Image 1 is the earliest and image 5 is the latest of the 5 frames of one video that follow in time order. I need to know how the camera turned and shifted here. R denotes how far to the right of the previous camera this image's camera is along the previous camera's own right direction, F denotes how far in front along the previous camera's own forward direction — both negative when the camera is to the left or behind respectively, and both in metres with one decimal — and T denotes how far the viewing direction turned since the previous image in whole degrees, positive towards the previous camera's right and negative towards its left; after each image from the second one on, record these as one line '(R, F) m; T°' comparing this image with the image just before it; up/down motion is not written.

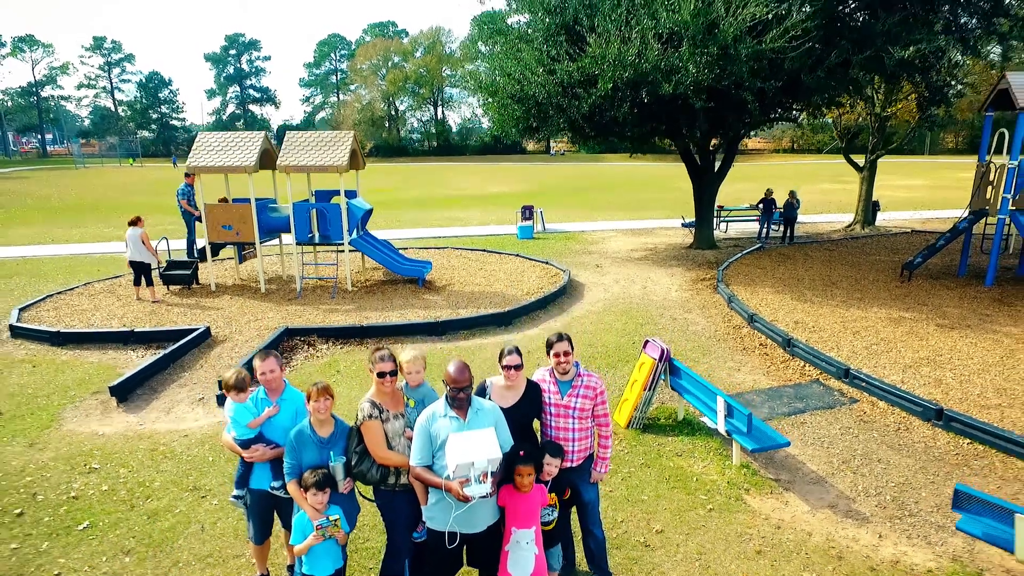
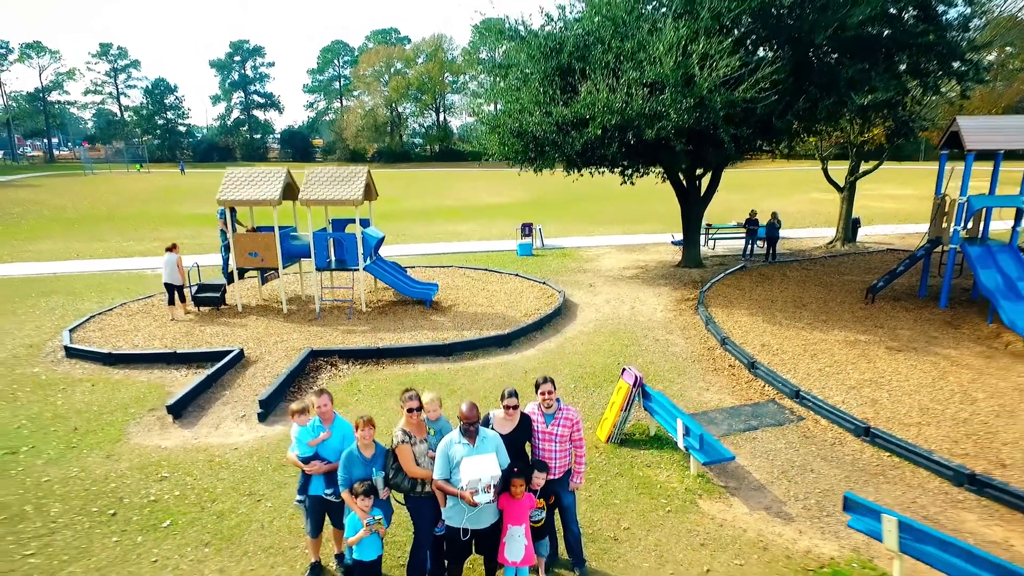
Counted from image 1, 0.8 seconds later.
(0.0, -1.1) m; 0°
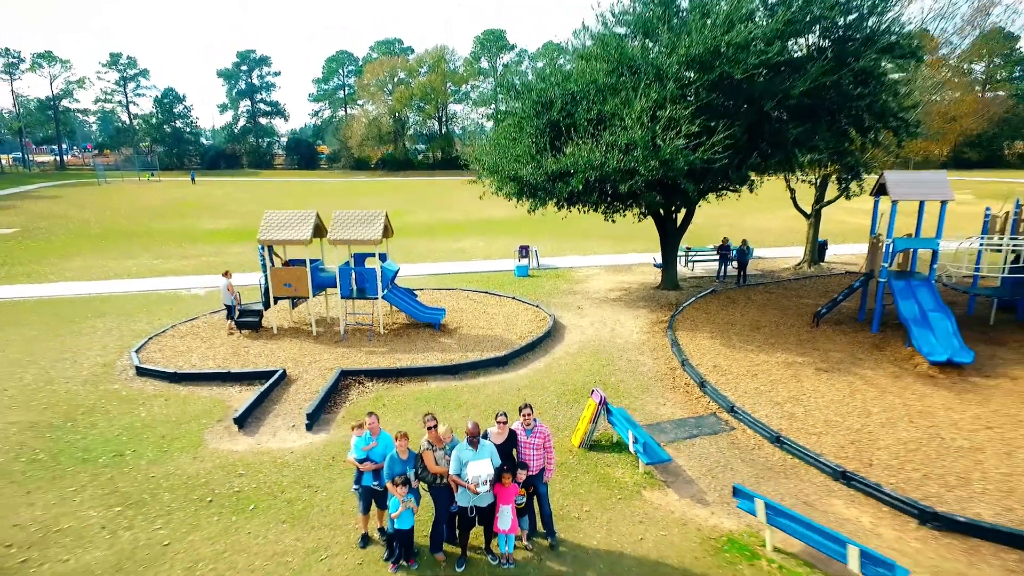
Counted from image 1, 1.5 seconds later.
(+0.1, -2.1) m; 0°
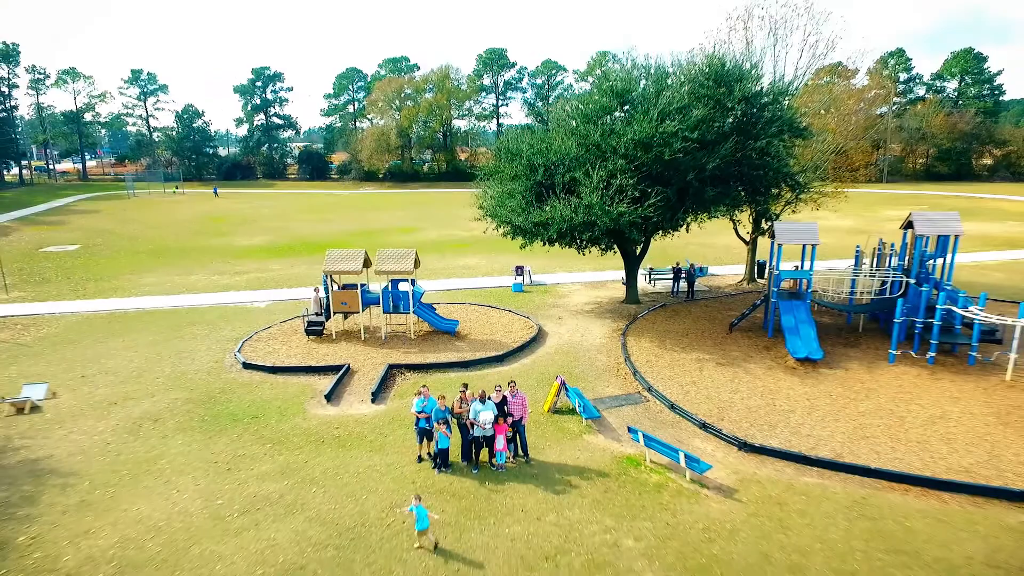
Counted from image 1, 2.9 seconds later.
(+0.2, -5.3) m; 0°
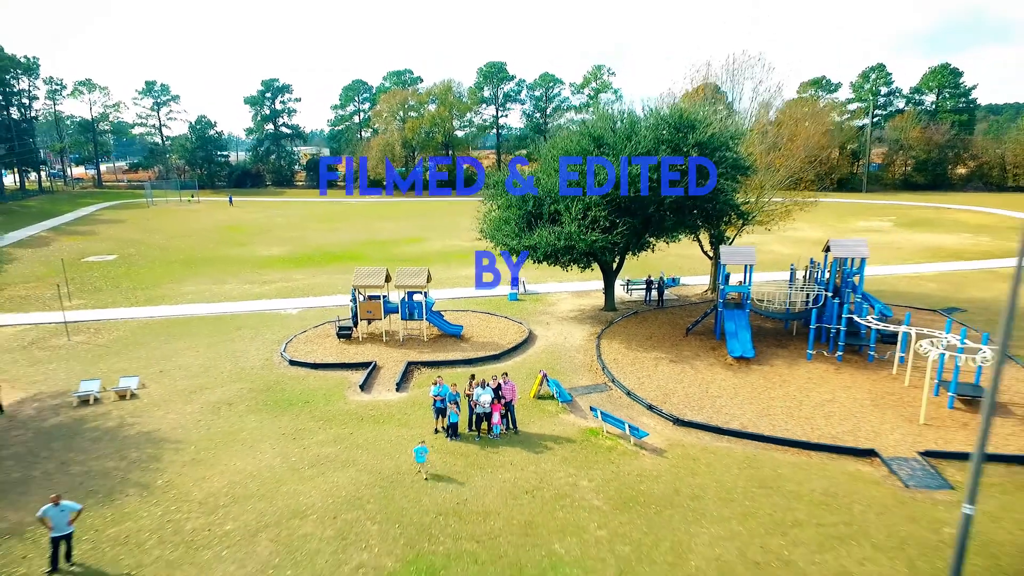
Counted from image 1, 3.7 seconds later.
(+0.2, -4.2) m; 0°
